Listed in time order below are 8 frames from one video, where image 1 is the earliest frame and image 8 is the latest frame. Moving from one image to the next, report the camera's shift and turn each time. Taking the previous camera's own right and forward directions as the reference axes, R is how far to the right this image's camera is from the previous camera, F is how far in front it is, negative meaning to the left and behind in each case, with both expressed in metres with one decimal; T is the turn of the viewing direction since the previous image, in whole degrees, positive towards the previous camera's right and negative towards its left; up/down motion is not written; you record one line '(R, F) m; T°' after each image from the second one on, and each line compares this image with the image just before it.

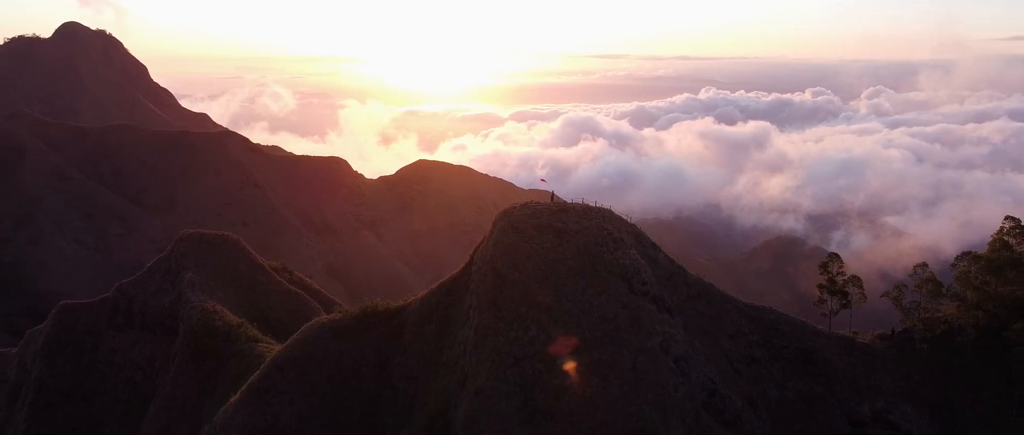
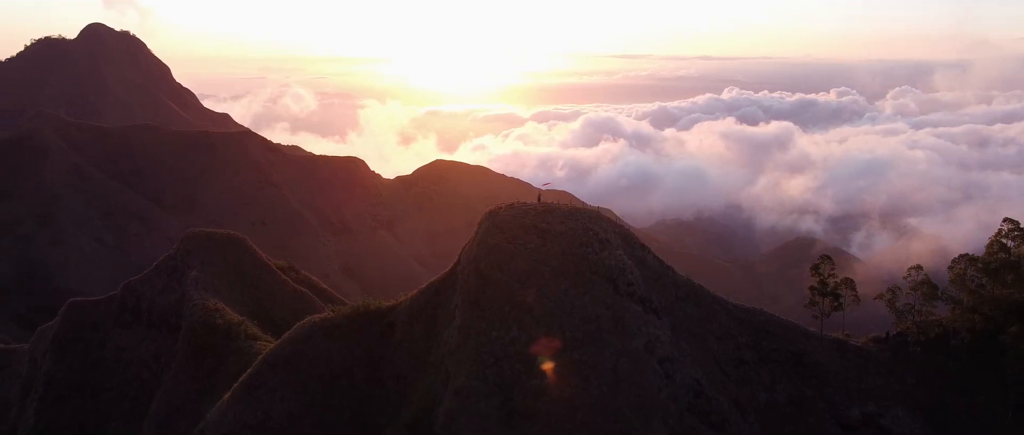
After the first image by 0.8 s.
(+0.9, 0.0) m; -1°
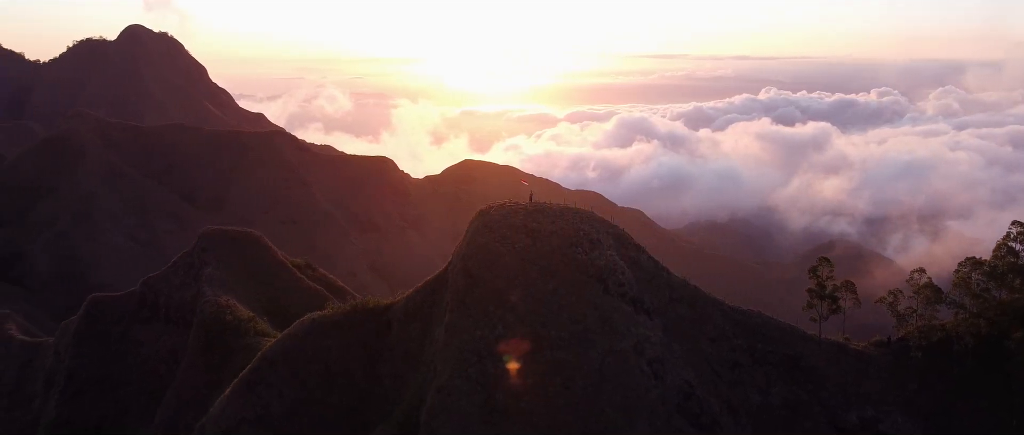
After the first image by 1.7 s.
(+1.1, 0.0) m; -2°
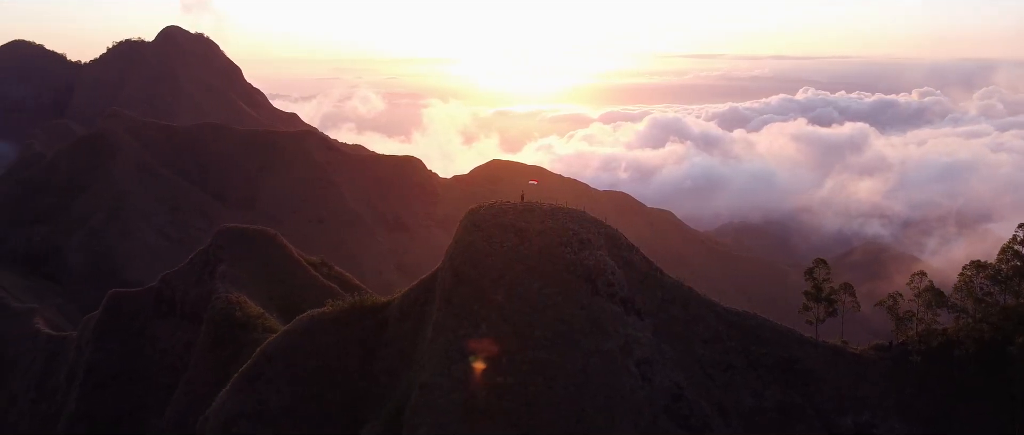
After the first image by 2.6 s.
(+1.1, 0.0) m; -2°
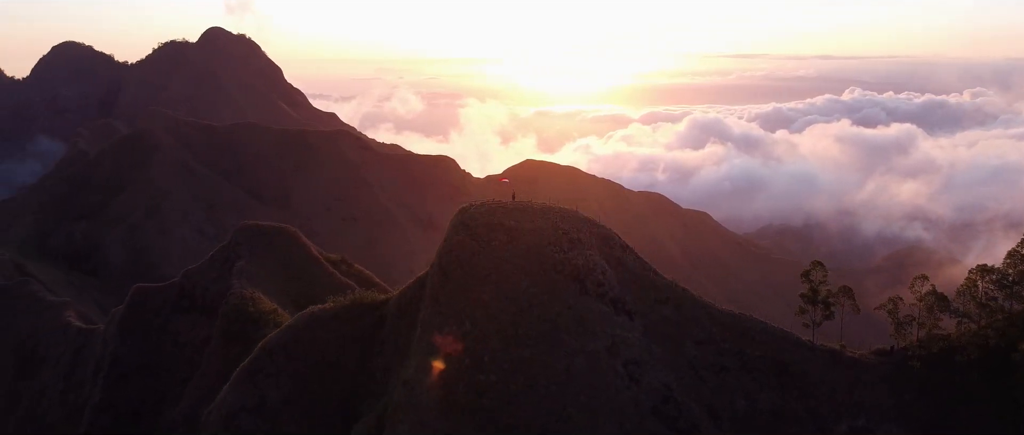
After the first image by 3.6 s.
(+1.2, -0.1) m; -3°
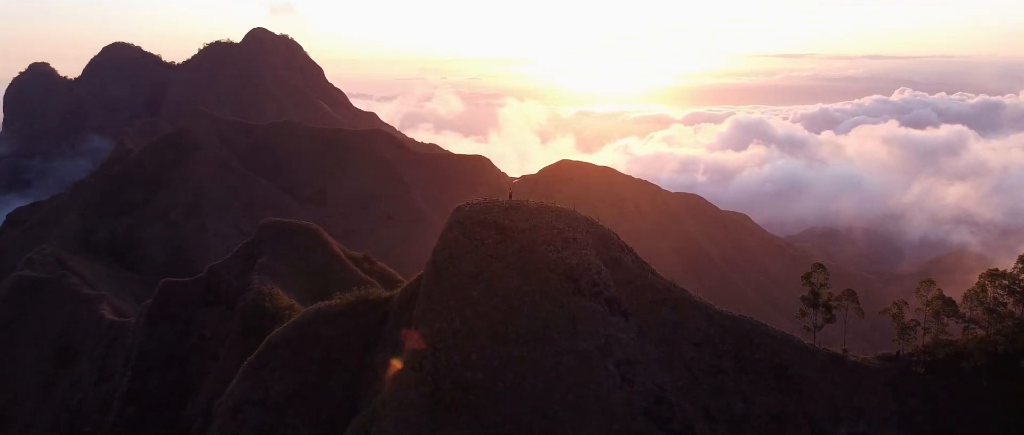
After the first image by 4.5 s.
(+1.1, -0.1) m; -3°
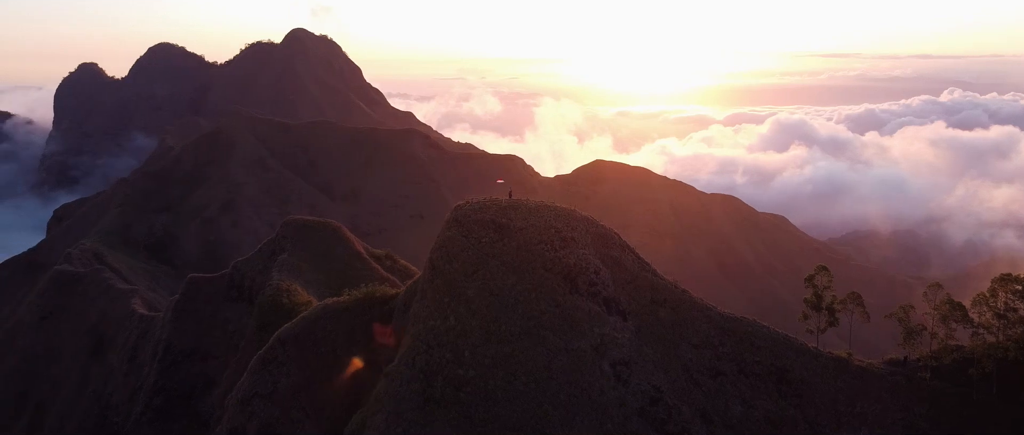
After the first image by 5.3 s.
(+1.0, -0.1) m; -3°
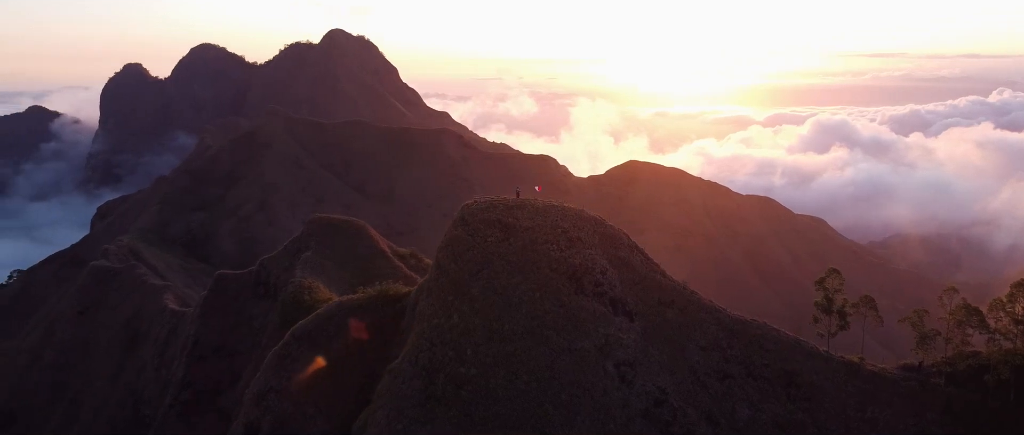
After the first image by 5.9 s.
(+0.7, -0.1) m; -3°
